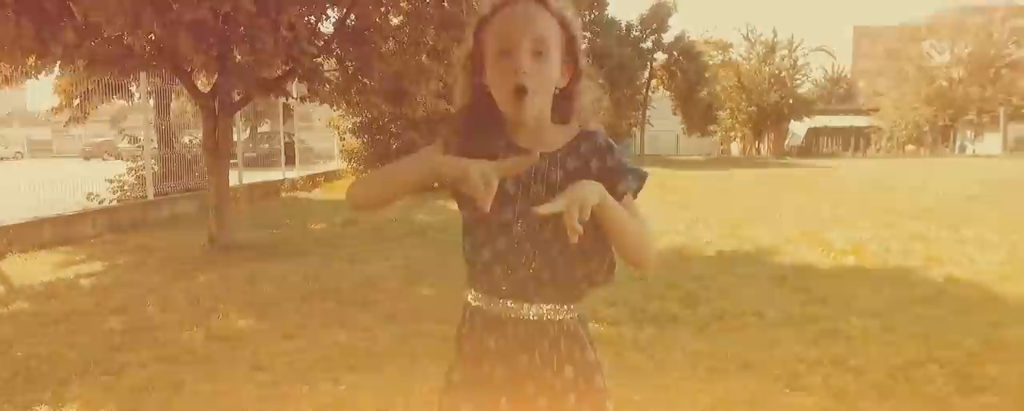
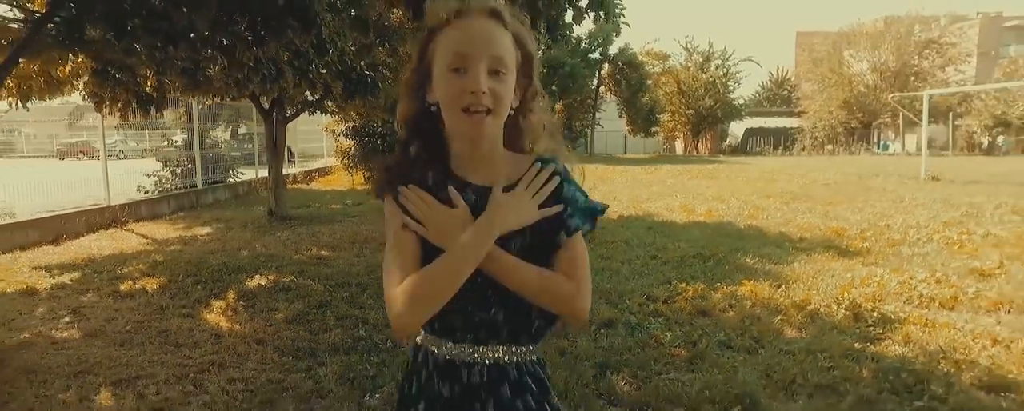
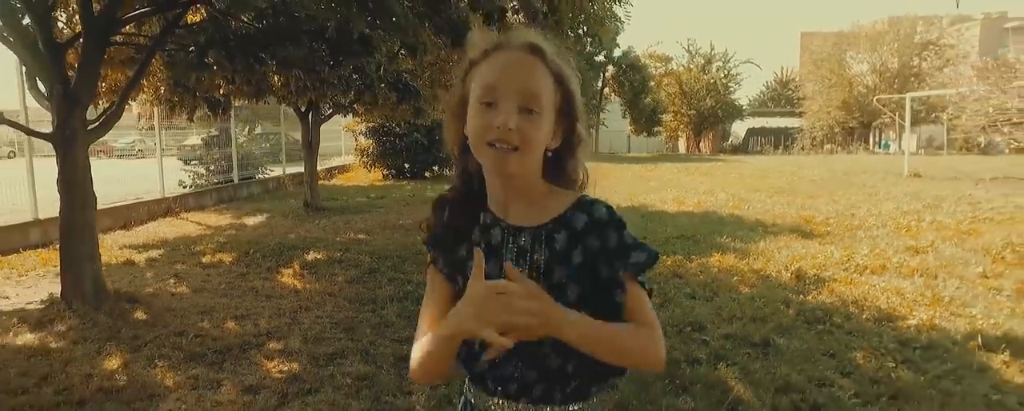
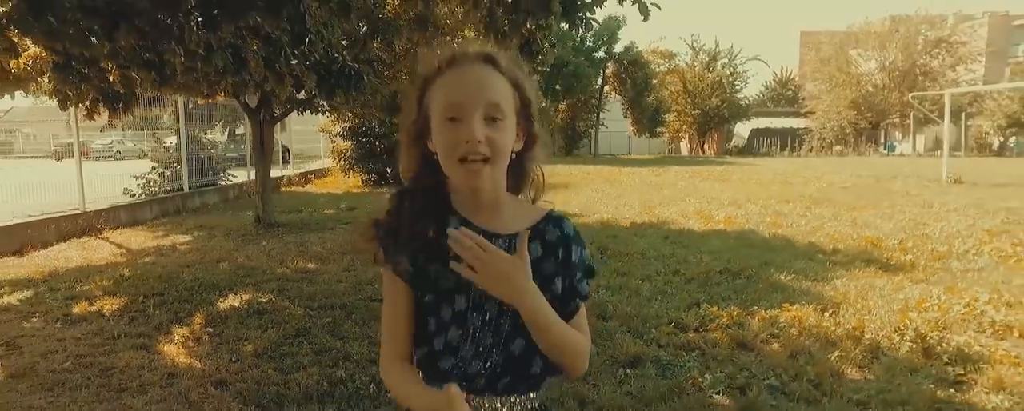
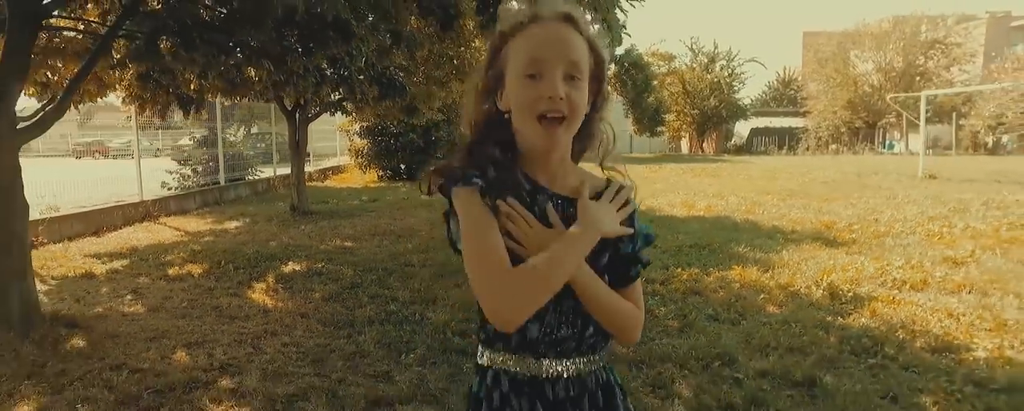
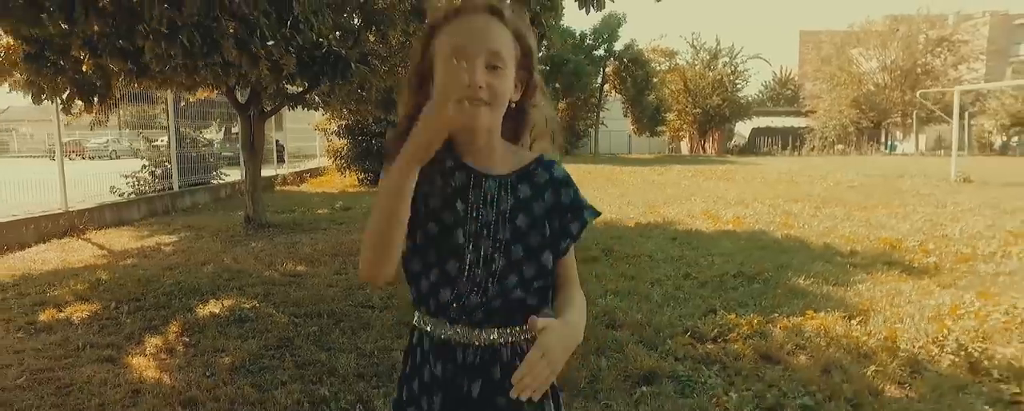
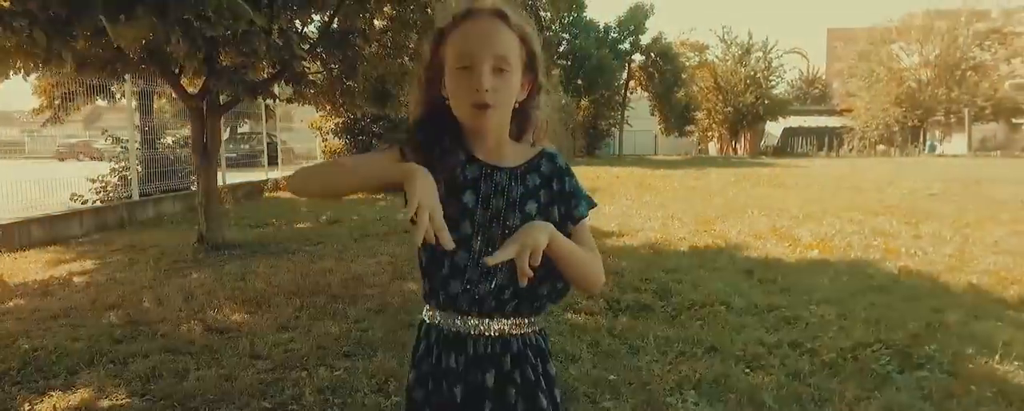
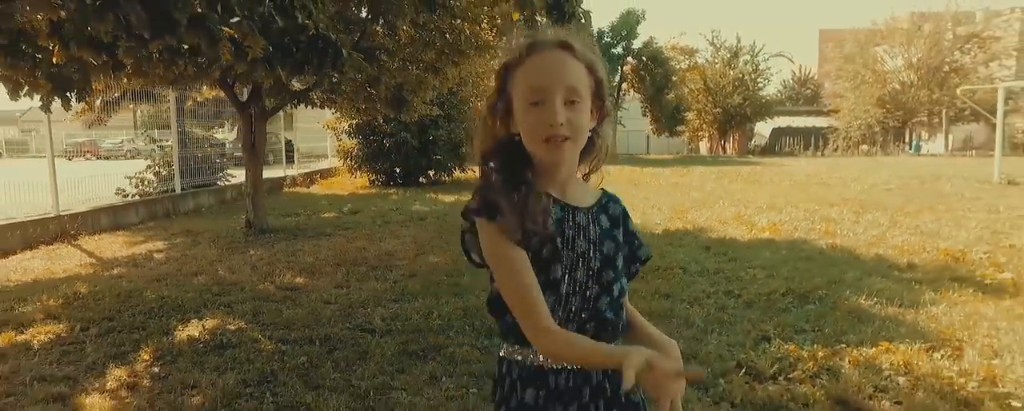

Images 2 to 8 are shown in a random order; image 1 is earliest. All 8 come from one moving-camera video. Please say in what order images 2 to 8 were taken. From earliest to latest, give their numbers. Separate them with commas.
7, 8, 6, 4, 2, 5, 3
